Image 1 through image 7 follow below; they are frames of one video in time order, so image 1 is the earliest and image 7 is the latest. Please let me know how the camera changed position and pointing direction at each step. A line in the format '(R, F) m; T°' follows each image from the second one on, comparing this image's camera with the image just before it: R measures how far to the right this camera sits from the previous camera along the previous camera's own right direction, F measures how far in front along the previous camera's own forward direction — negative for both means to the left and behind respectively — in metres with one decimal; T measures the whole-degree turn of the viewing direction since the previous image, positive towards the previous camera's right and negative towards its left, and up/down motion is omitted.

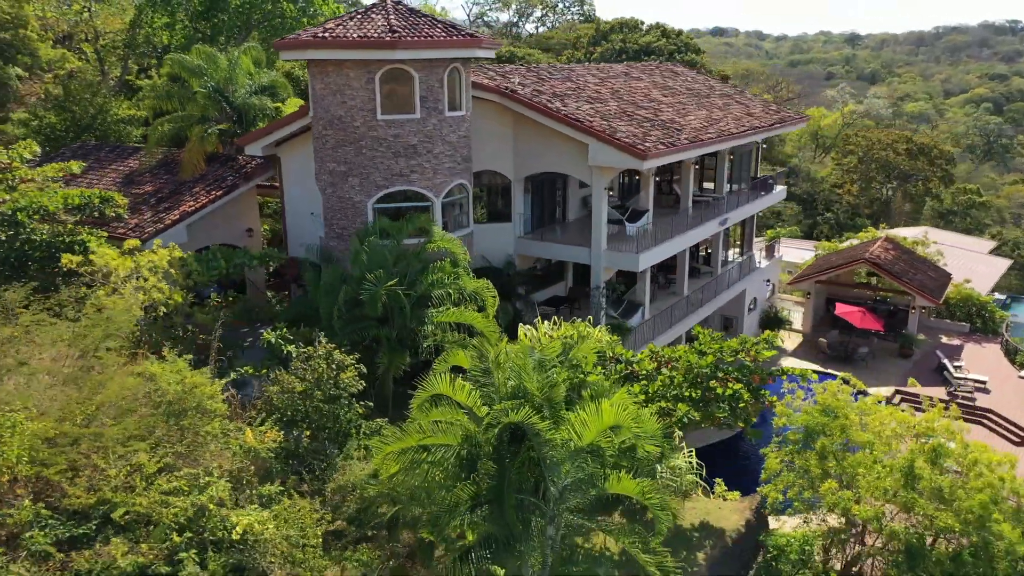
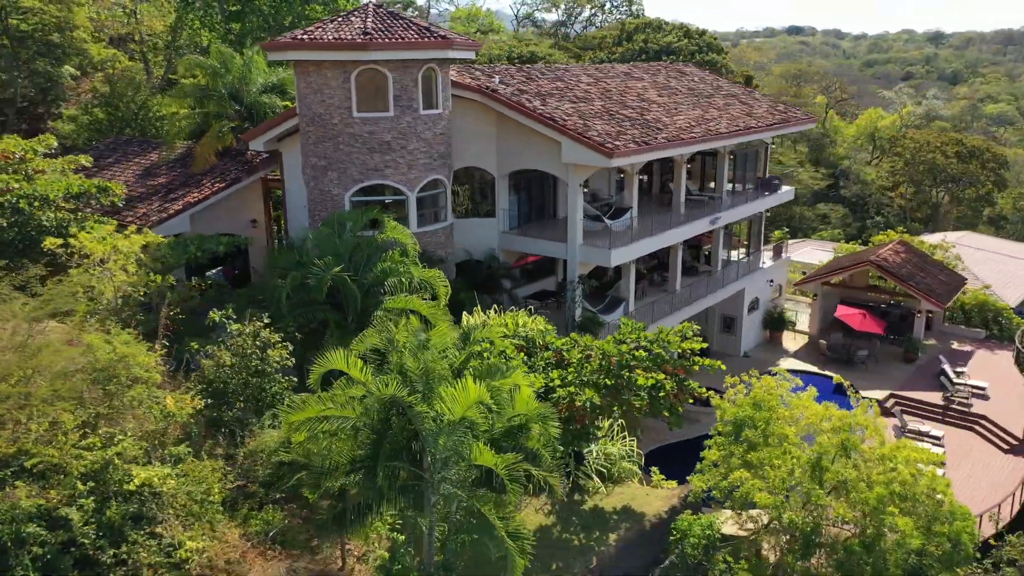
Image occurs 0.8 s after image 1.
(+2.4, -0.7) m; -5°
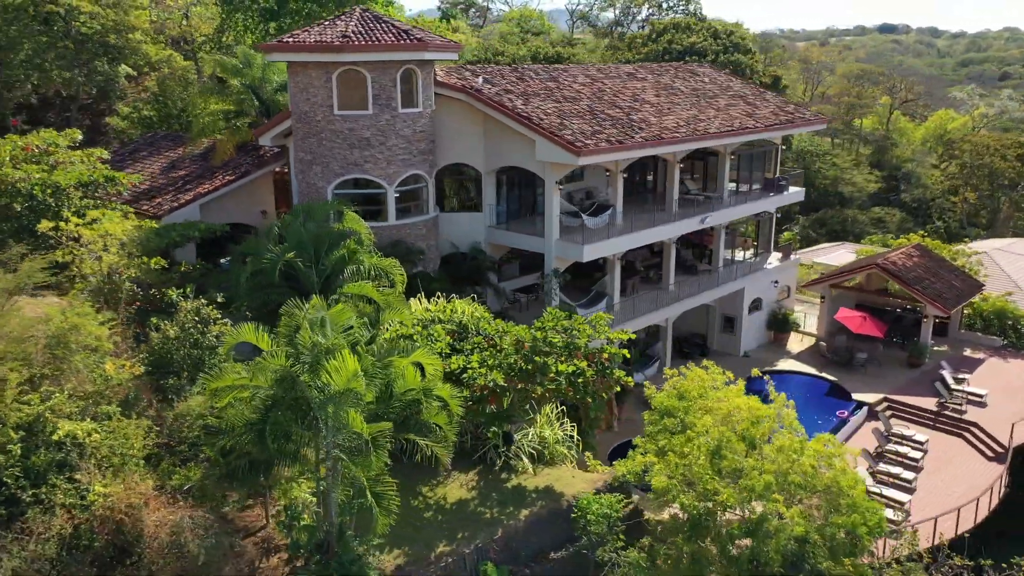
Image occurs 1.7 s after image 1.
(+2.7, -0.8) m; -5°
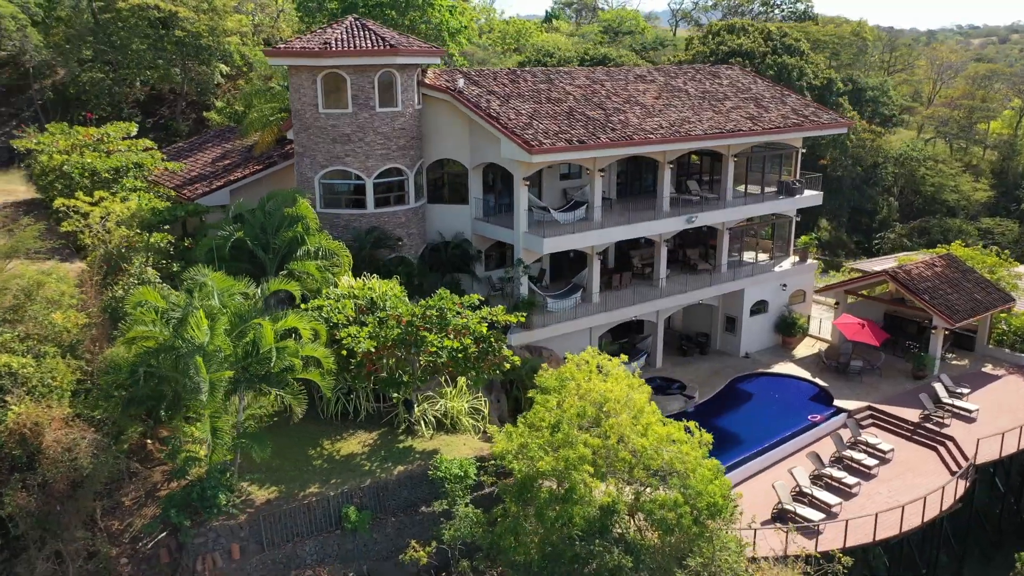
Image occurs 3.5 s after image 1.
(+5.1, -1.2) m; -10°
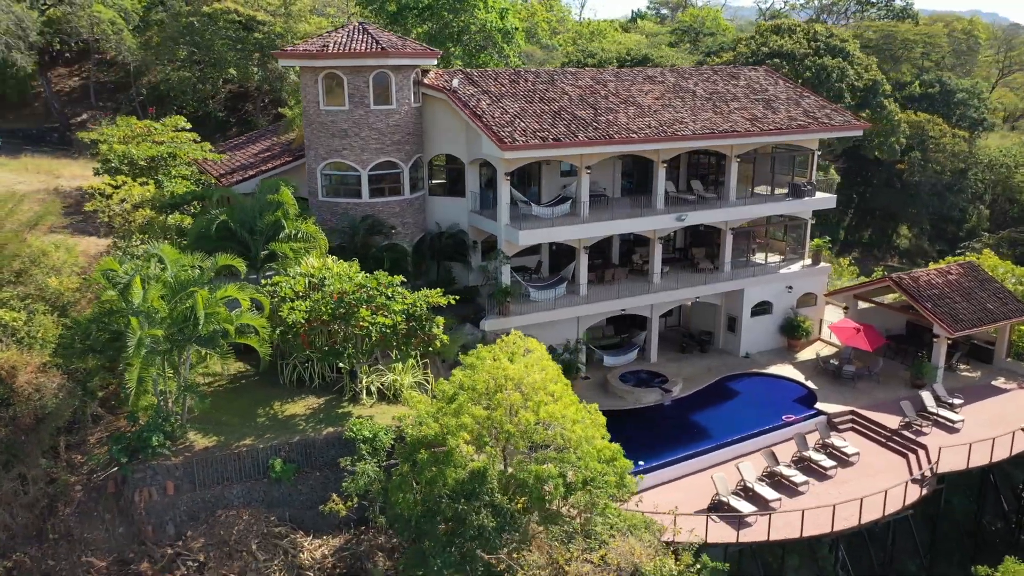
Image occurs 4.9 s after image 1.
(+4.3, -1.1) m; -8°
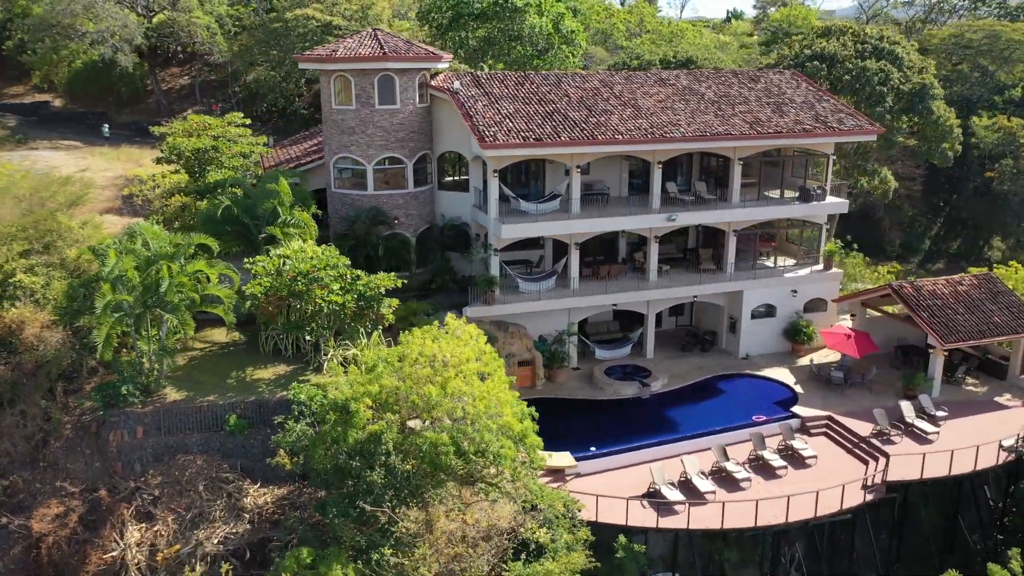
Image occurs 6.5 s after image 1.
(+4.7, -1.2) m; -9°
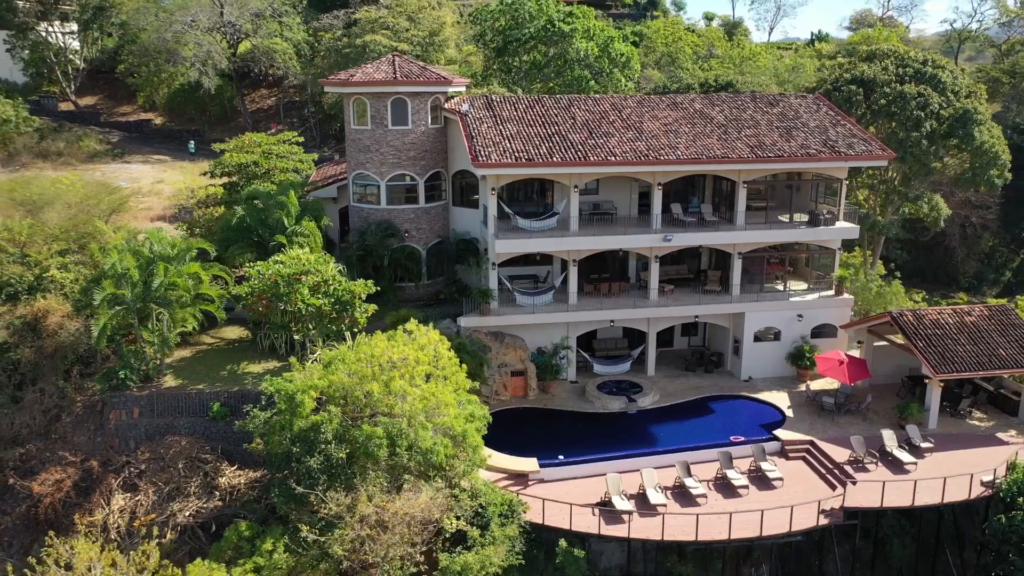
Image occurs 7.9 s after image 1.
(+4.0, -1.0) m; -8°
